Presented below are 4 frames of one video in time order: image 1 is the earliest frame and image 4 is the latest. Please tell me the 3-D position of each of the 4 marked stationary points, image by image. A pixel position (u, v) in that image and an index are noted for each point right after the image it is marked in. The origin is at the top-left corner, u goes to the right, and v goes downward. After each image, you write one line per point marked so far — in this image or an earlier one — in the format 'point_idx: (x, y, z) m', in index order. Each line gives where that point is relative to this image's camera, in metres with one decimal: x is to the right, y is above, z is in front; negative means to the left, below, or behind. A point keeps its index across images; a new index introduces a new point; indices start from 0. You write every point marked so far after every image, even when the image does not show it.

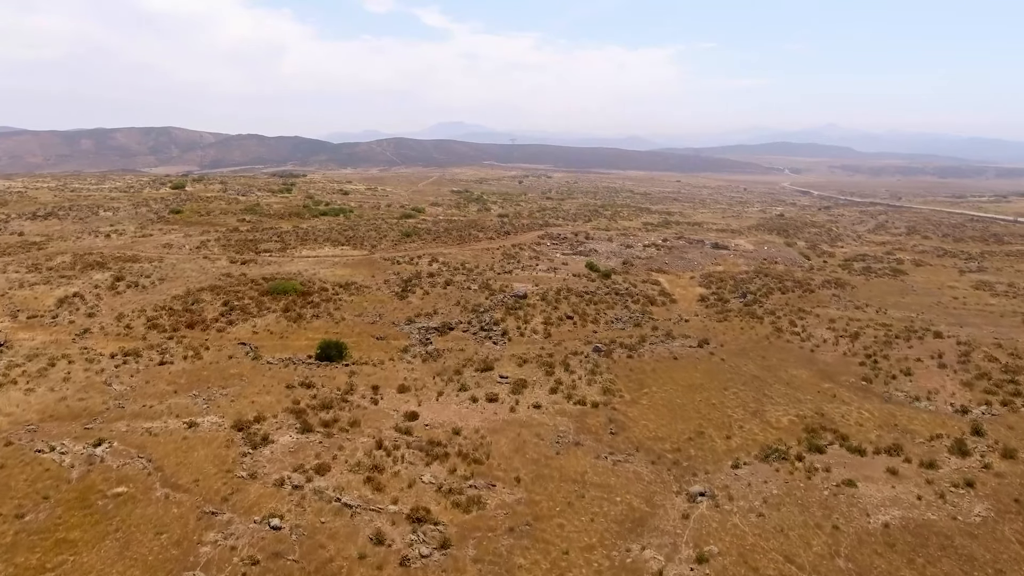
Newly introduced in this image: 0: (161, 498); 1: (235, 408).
0: (-9.9, -5.9, +14.1) m
1: (-10.7, -4.7, +19.5) m
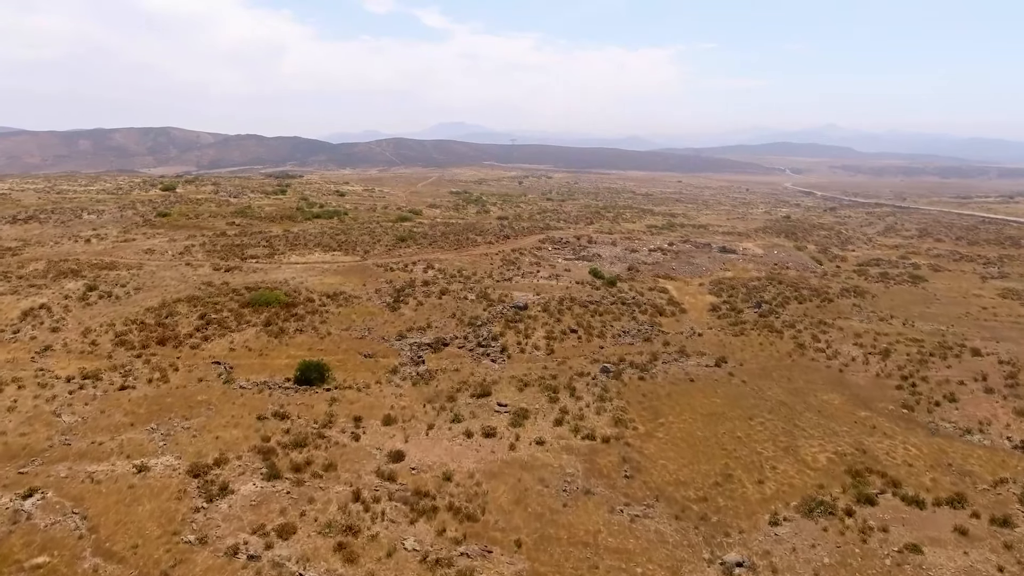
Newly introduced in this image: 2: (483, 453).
0: (-9.9, -6.6, +11.7) m
1: (-10.7, -5.4, +17.1) m
2: (-1.0, -5.5, +16.8) m
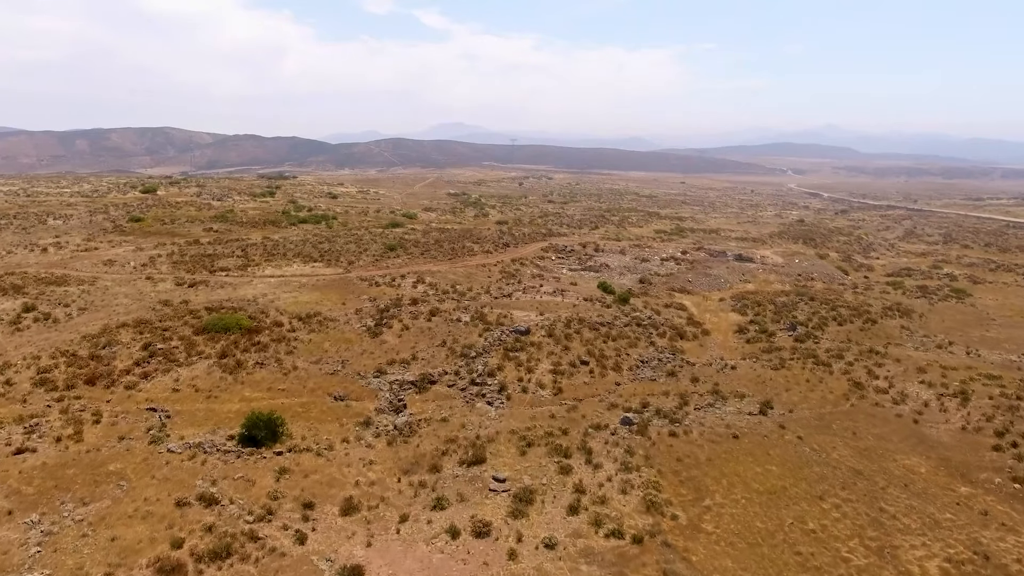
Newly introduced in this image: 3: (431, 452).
0: (-9.9, -7.9, +7.1) m
1: (-10.7, -6.6, +12.5) m
2: (-1.0, -6.8, +12.2) m
3: (-2.8, -5.7, +17.6) m
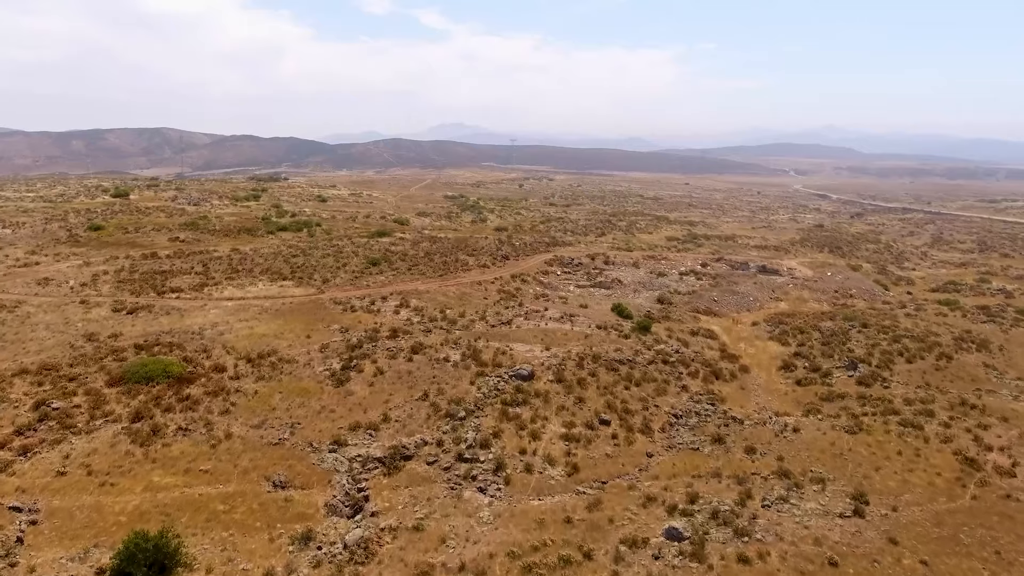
0: (-9.9, -9.4, +1.4) m
1: (-10.7, -8.2, +6.7) m
2: (-1.0, -8.4, +6.5) m
3: (-2.8, -7.3, +11.8) m
